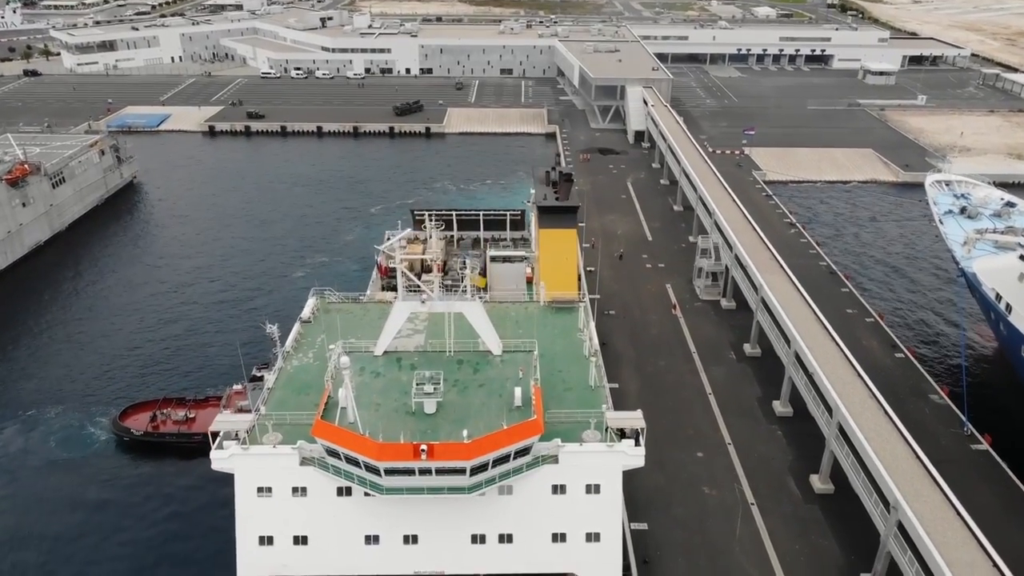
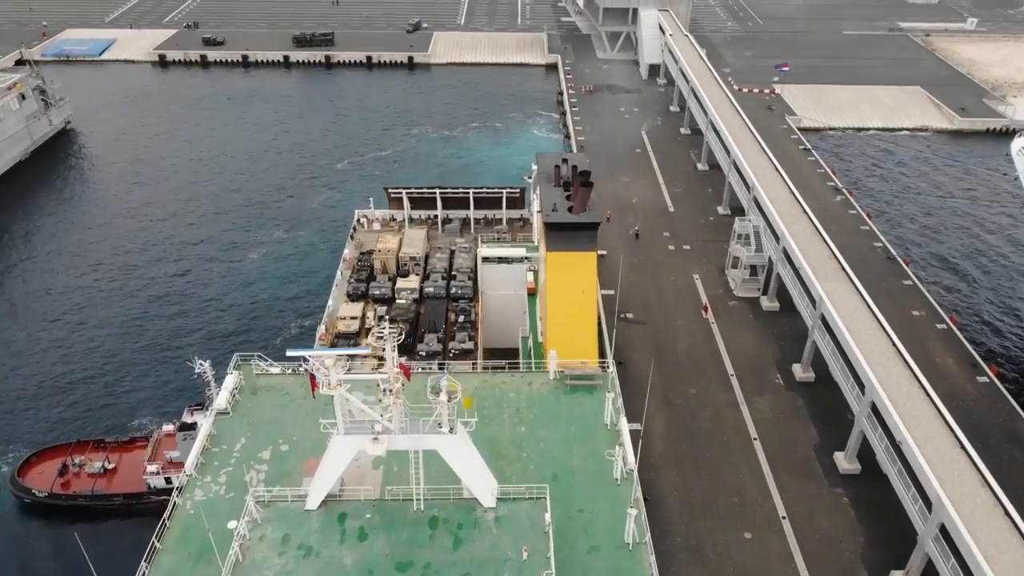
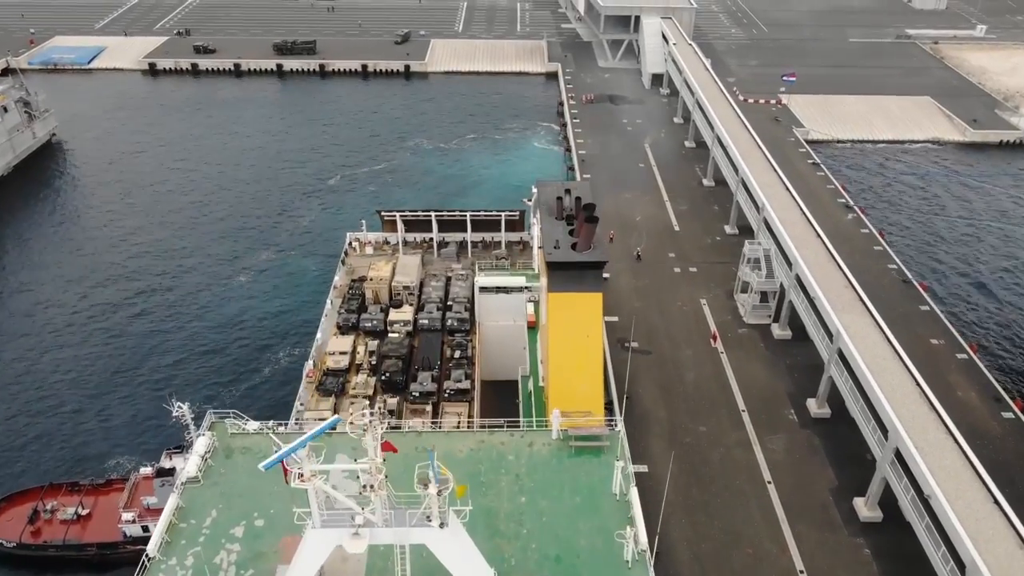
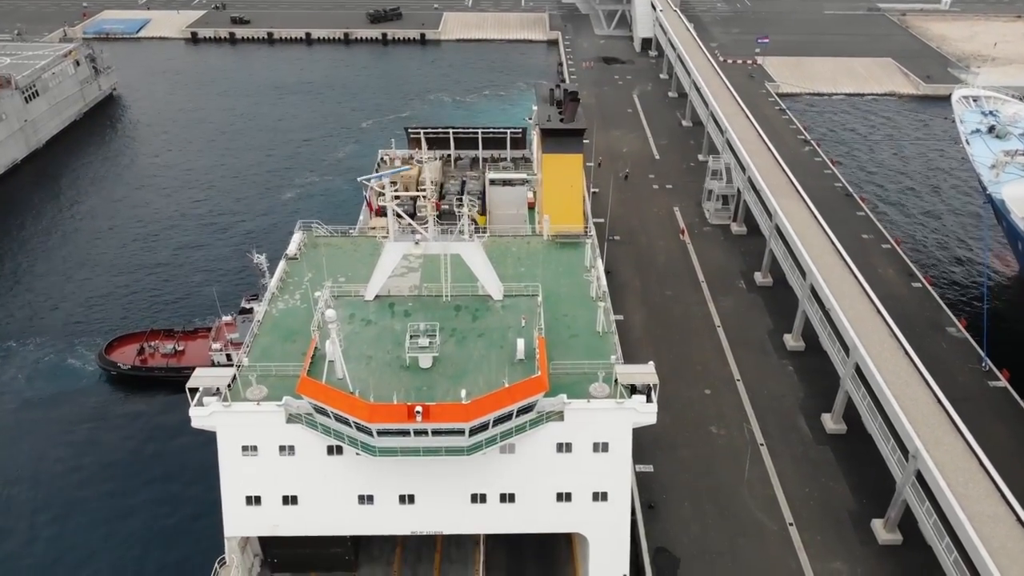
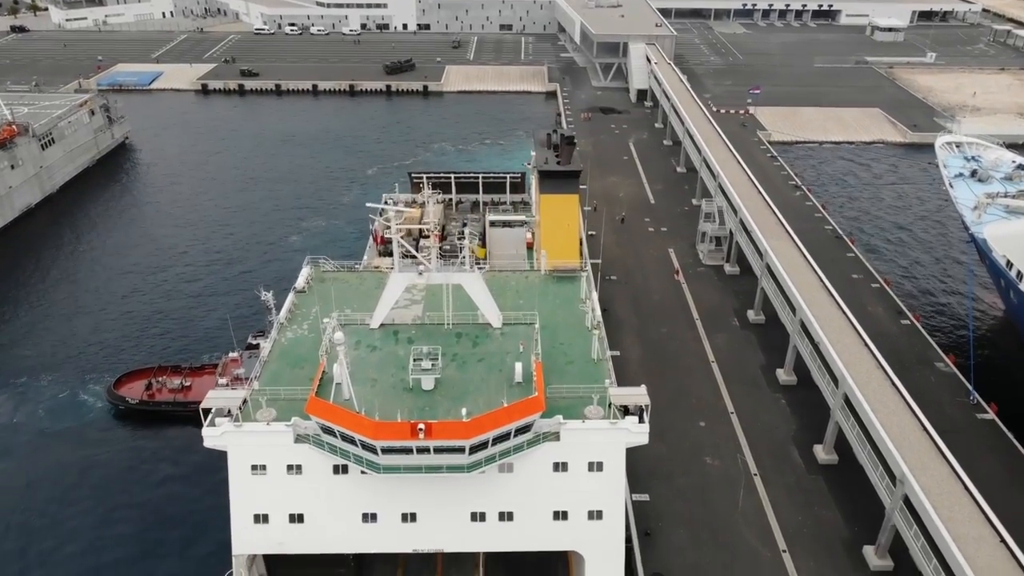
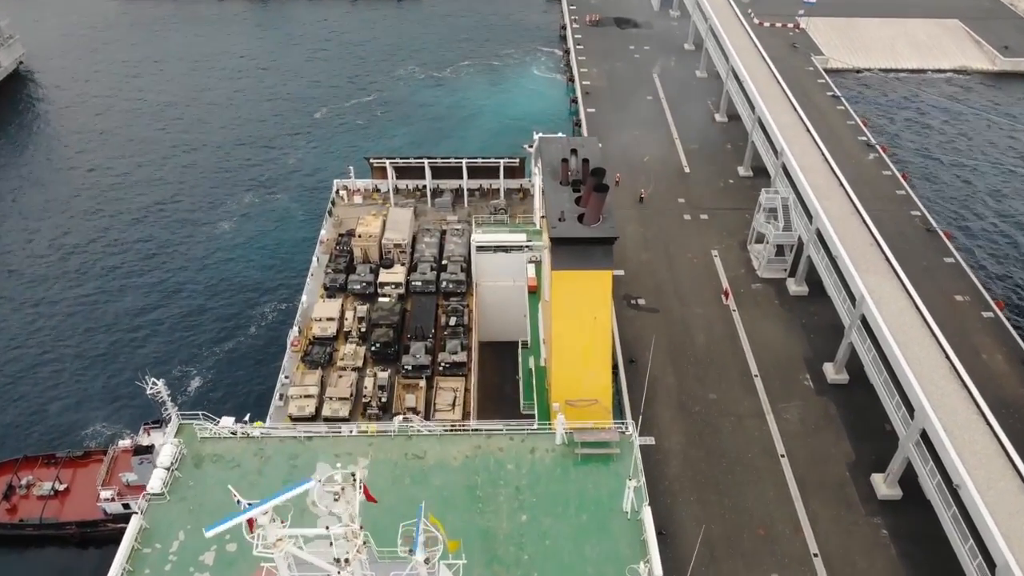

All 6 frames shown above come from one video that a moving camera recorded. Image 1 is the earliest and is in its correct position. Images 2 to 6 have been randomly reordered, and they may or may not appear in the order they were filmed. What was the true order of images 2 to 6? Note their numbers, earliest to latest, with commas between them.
5, 4, 2, 3, 6
